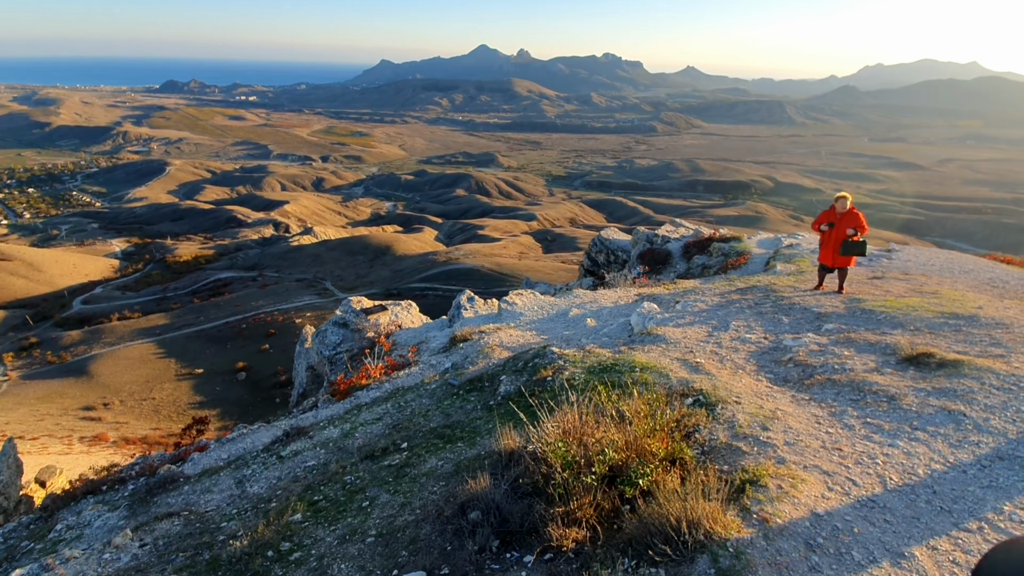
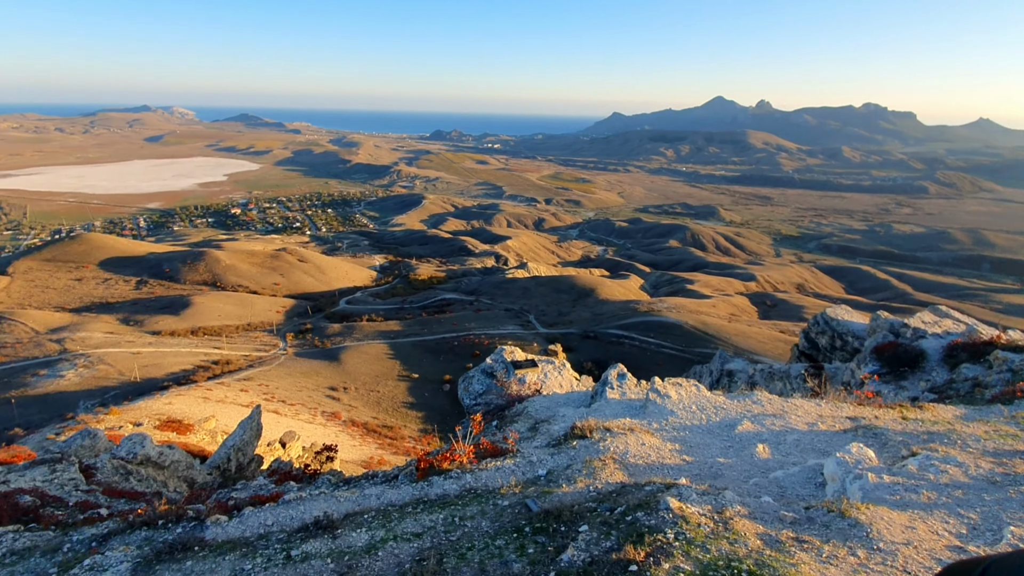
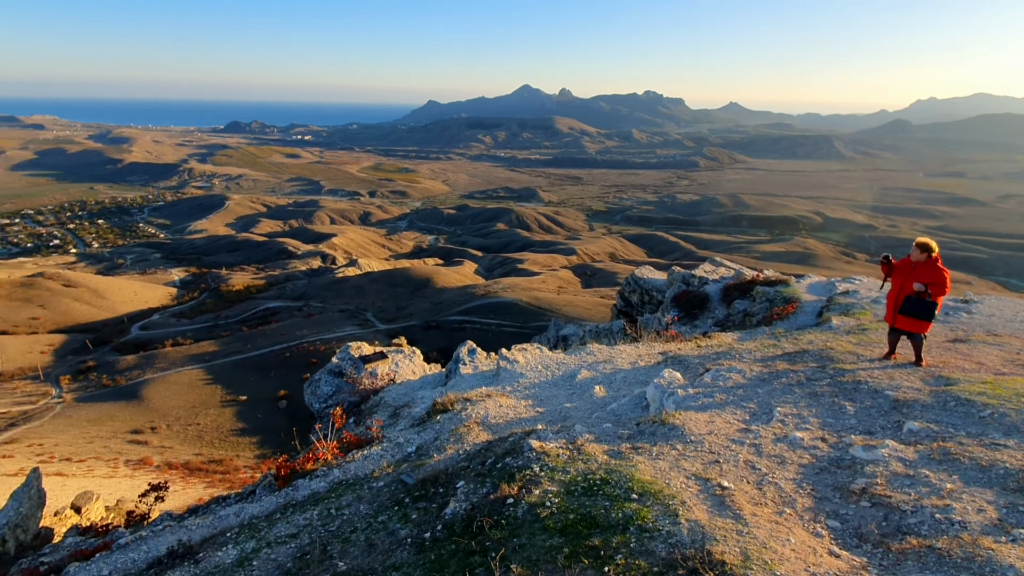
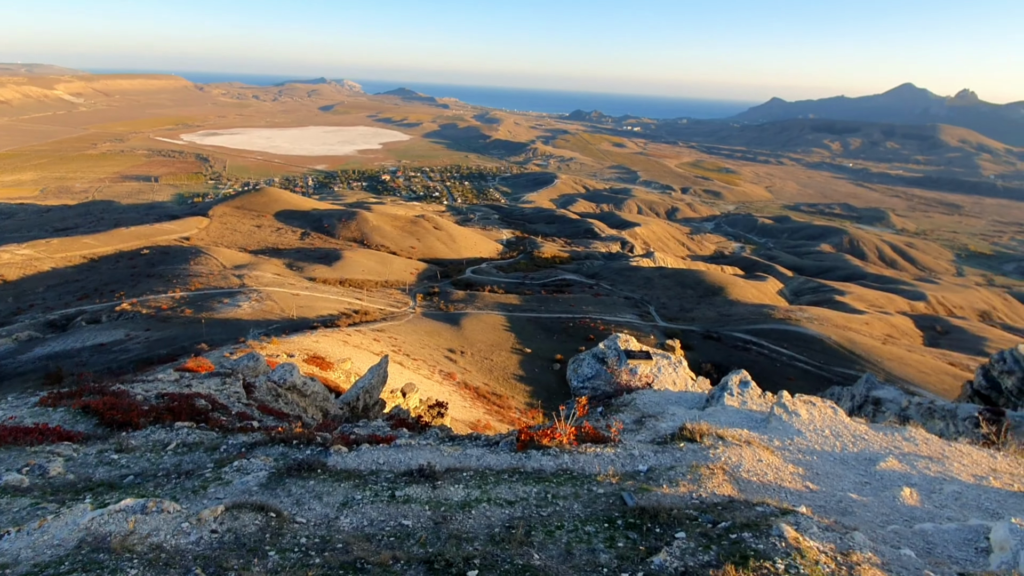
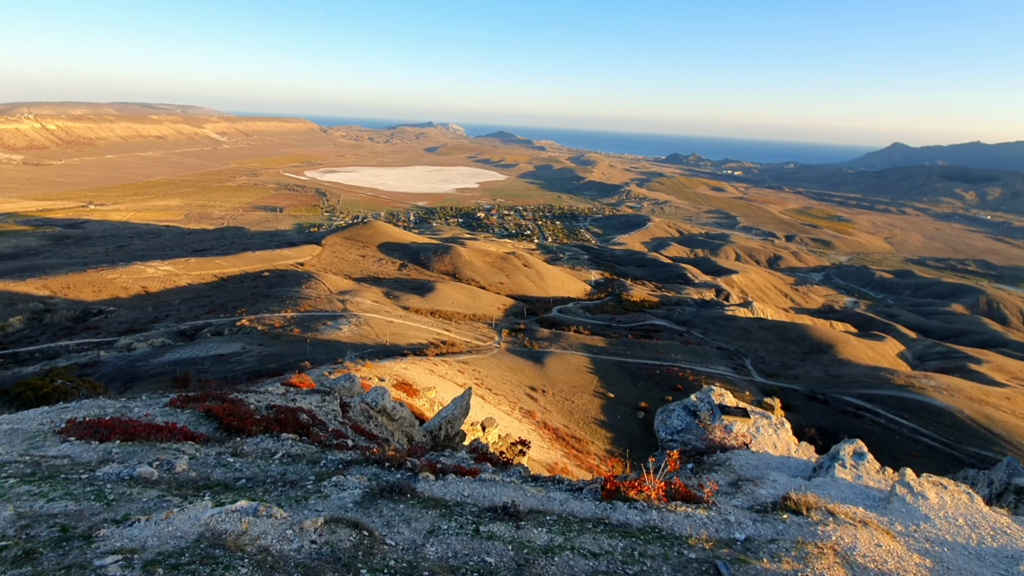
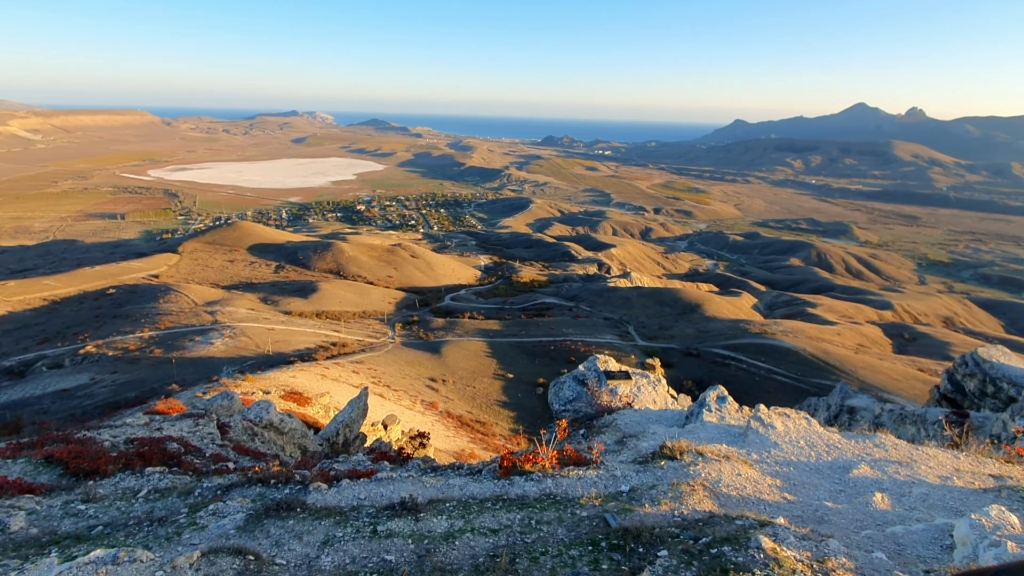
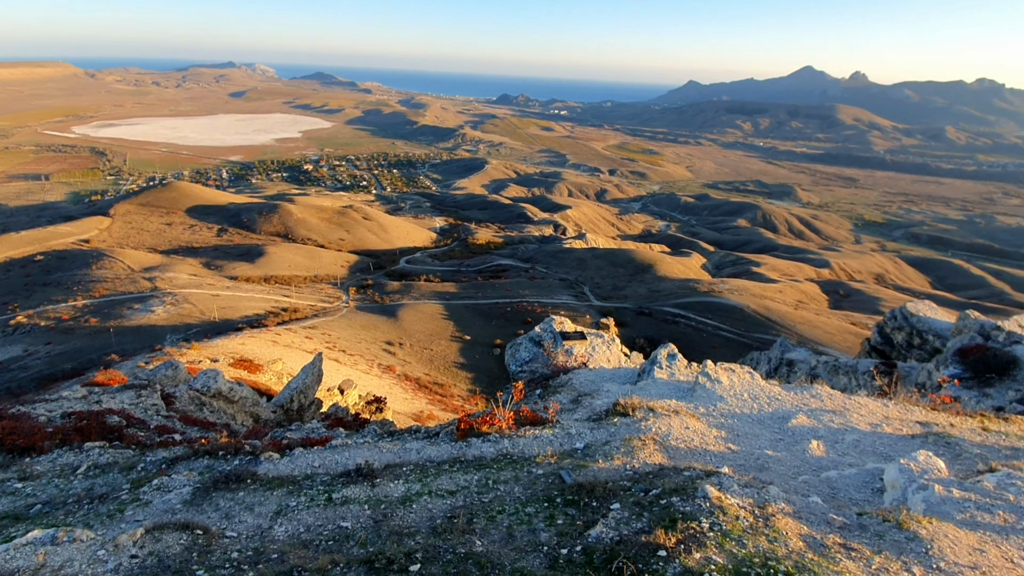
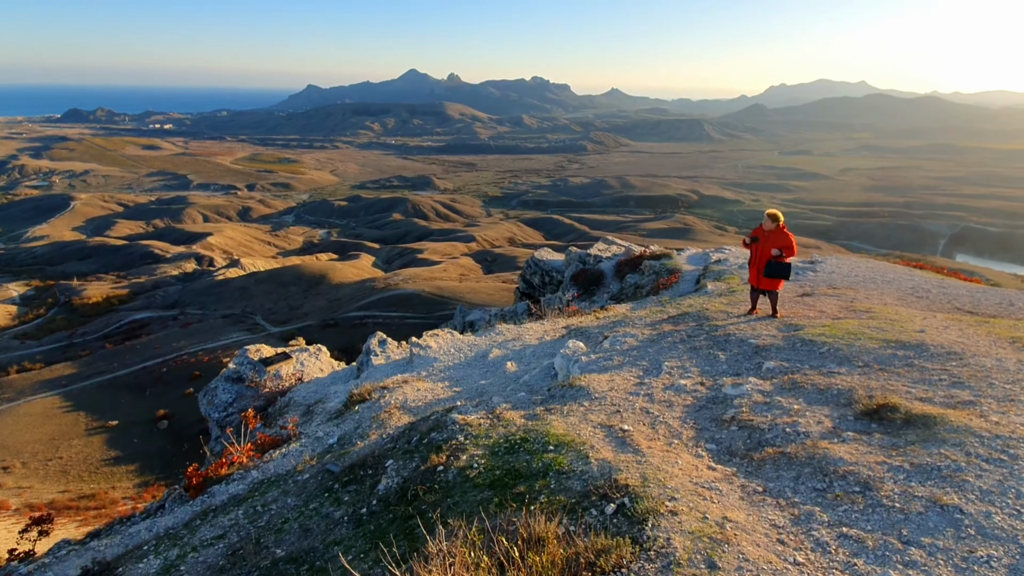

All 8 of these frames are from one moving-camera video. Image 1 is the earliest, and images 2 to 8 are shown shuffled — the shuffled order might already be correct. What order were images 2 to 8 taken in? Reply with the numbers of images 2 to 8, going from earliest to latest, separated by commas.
8, 3, 2, 6, 5, 4, 7
